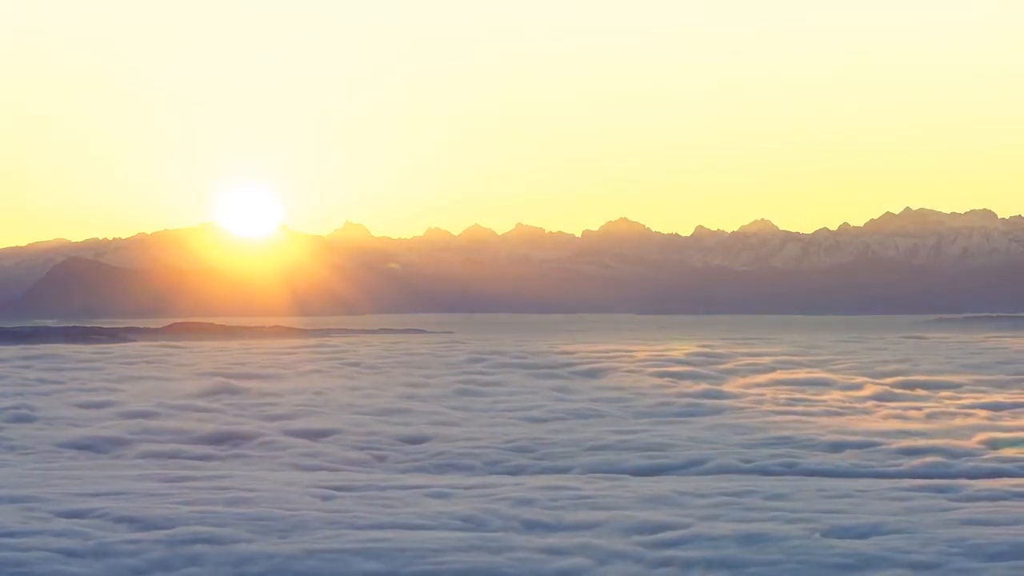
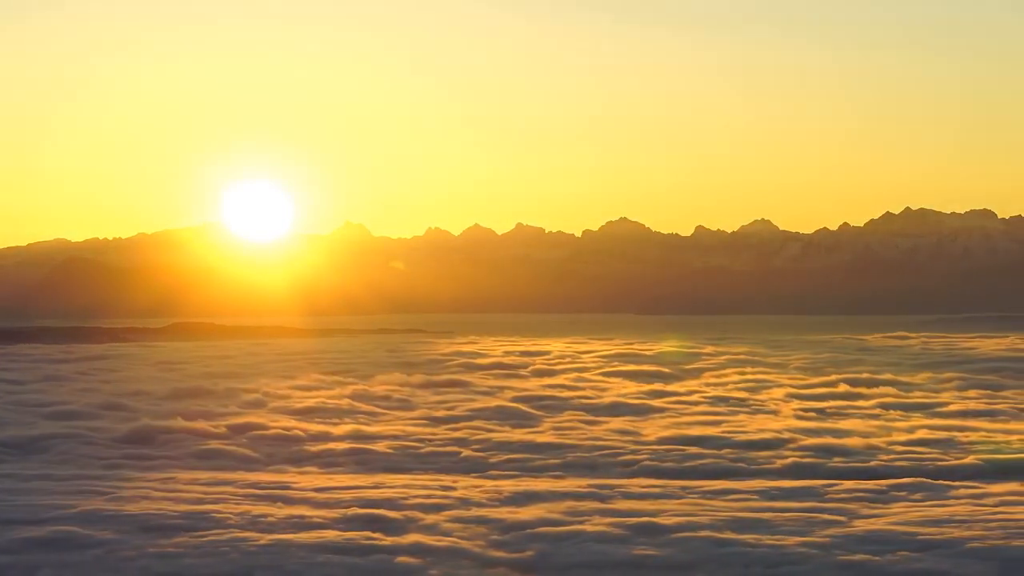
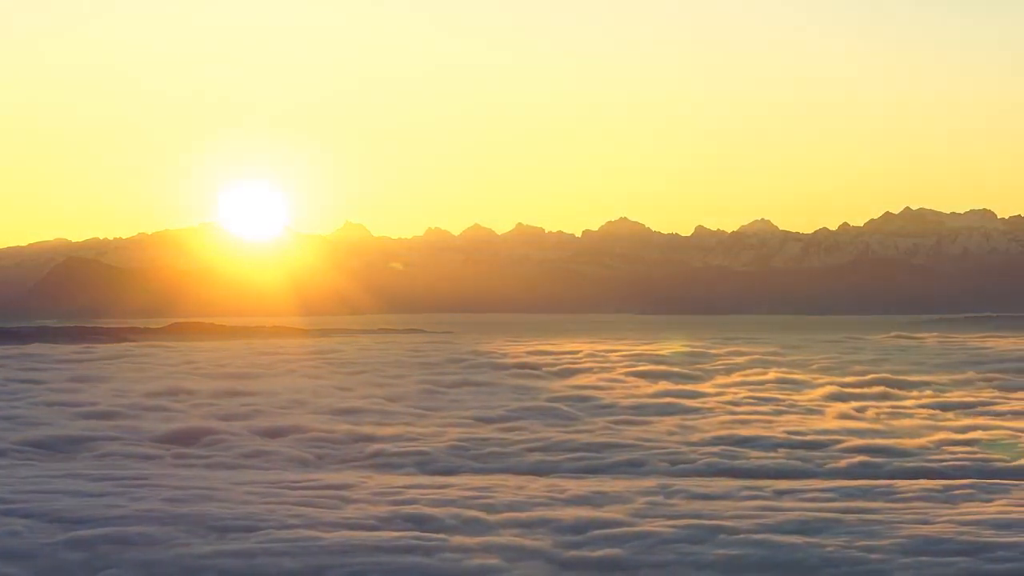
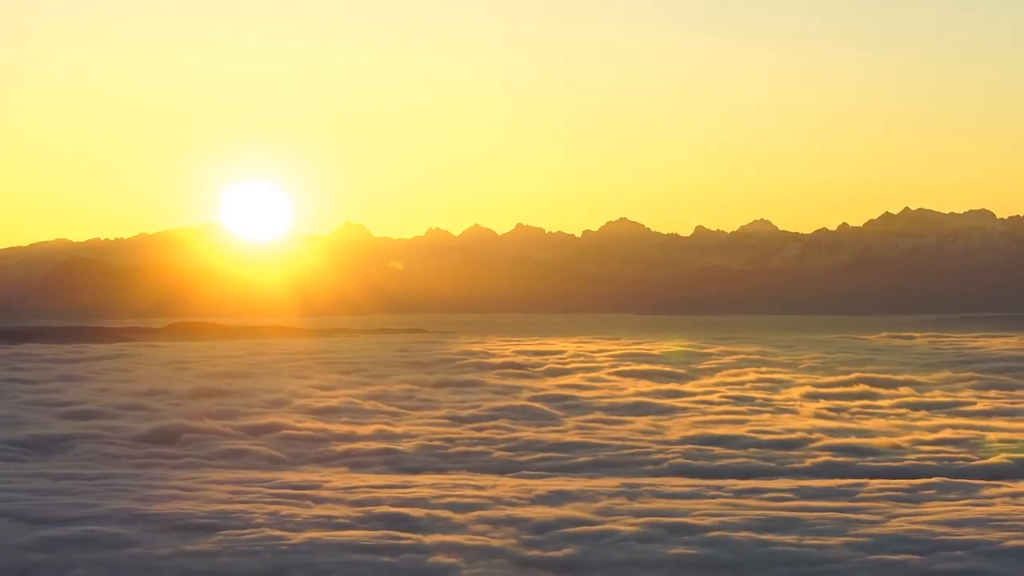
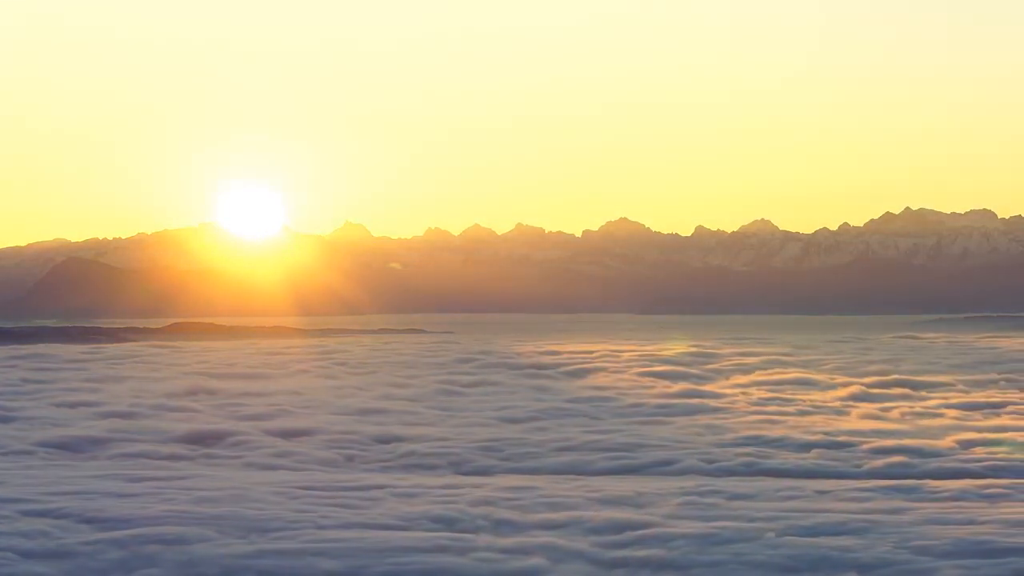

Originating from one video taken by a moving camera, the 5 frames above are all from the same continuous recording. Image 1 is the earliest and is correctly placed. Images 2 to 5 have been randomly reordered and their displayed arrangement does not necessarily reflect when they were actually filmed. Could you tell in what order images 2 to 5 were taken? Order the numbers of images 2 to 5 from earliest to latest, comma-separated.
5, 3, 4, 2
